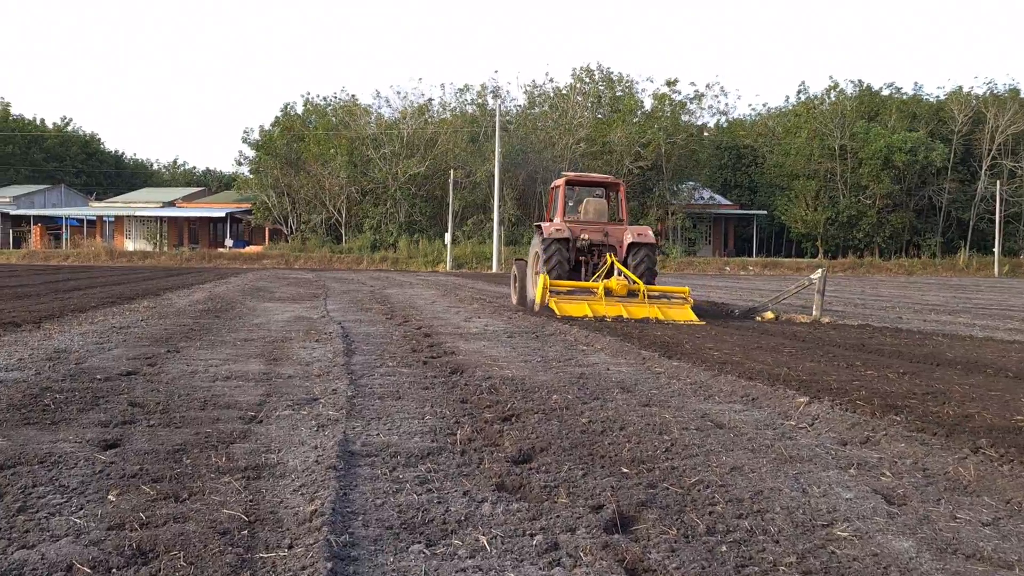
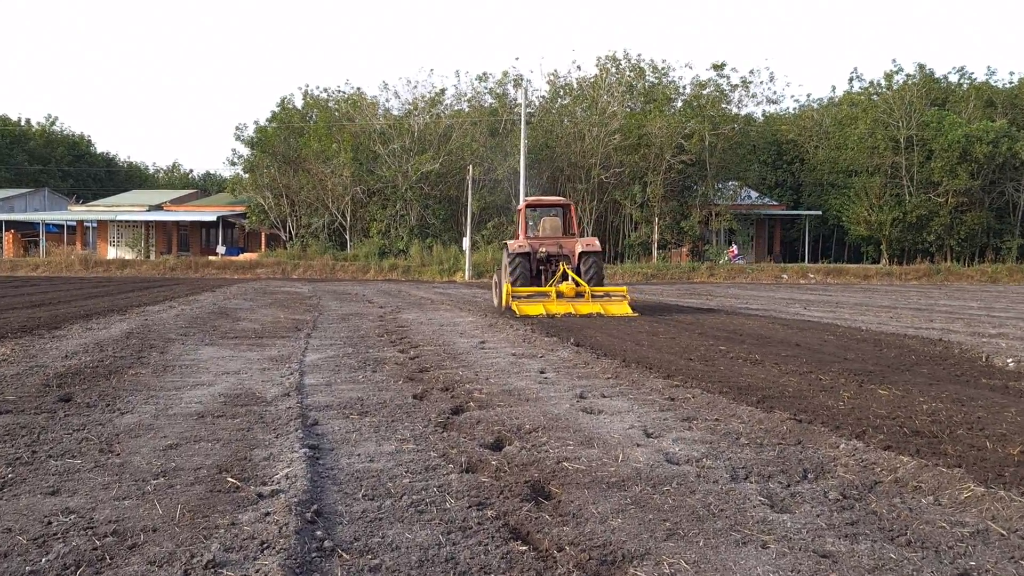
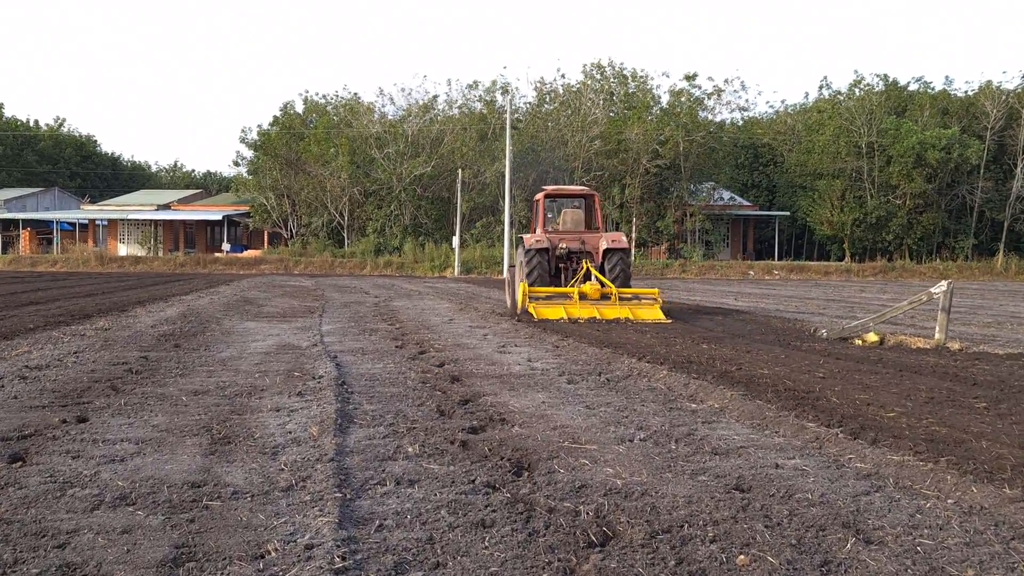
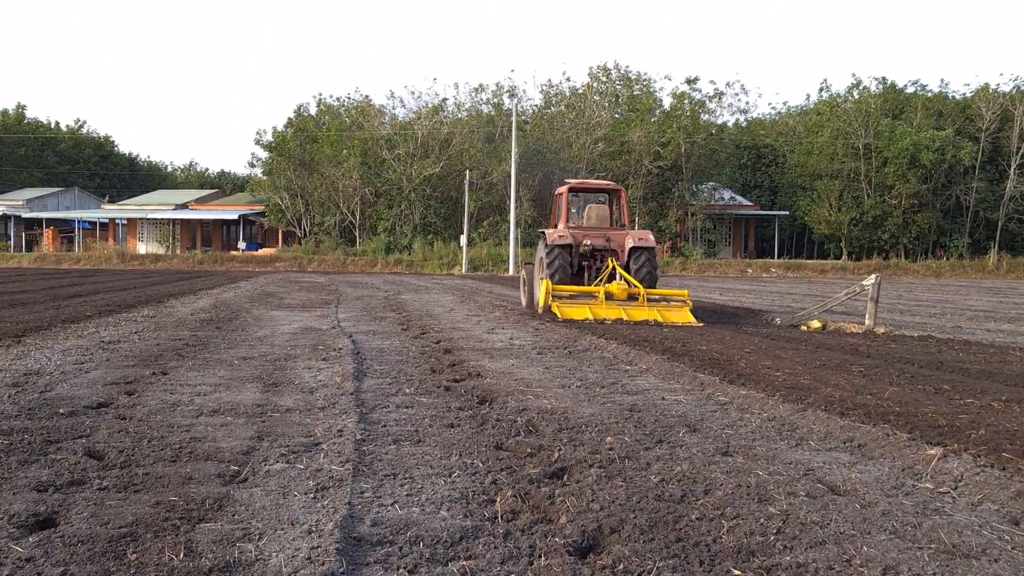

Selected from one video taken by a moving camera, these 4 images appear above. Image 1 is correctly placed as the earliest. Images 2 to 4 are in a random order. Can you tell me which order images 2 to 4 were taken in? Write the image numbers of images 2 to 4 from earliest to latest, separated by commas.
4, 3, 2
